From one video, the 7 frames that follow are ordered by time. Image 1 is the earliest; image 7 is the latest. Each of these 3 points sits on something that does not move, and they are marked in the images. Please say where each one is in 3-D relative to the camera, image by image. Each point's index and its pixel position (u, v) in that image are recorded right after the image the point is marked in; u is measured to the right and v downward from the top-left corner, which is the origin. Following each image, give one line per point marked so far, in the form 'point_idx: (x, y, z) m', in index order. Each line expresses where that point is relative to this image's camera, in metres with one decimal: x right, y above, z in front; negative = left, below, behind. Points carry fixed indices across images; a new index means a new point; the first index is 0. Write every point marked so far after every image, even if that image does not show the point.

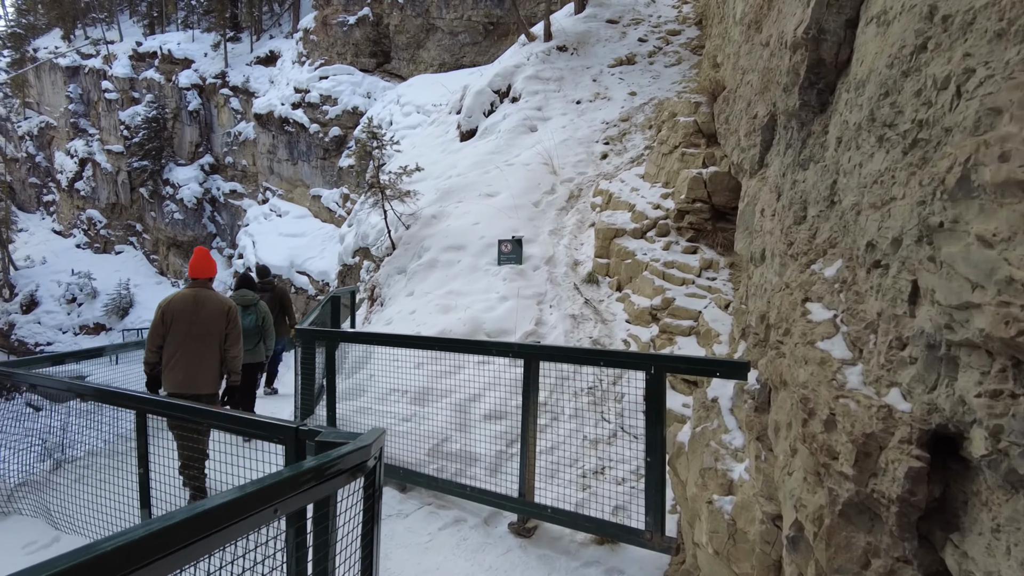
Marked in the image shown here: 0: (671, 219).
0: (+1.4, +0.6, +5.6) m
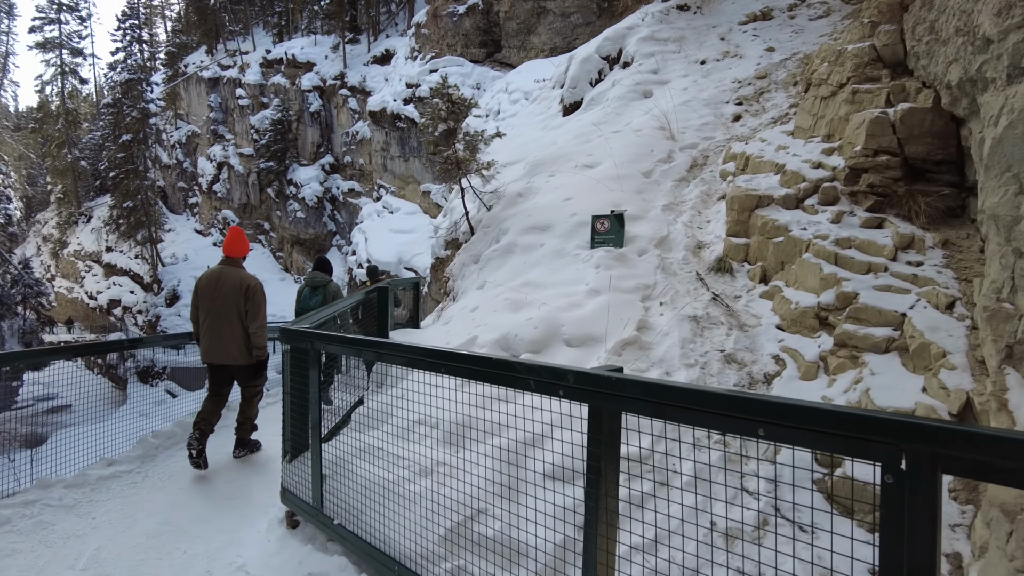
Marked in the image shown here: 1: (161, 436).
0: (+2.0, +0.6, +3.9) m
1: (-2.4, -1.0, +4.4) m
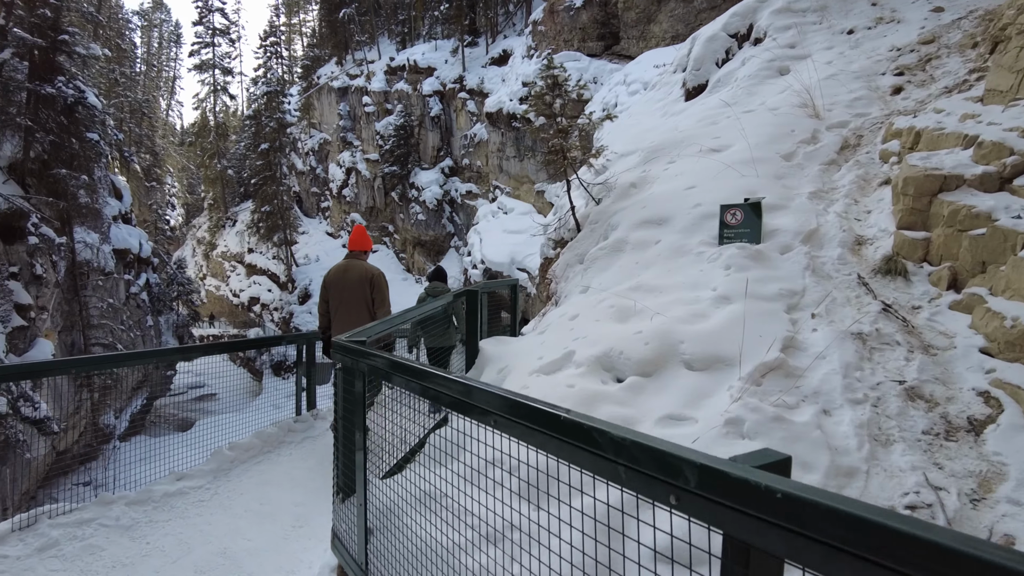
0: (+2.5, +0.6, +2.9) m
1: (-1.8, -1.1, +4.2) m
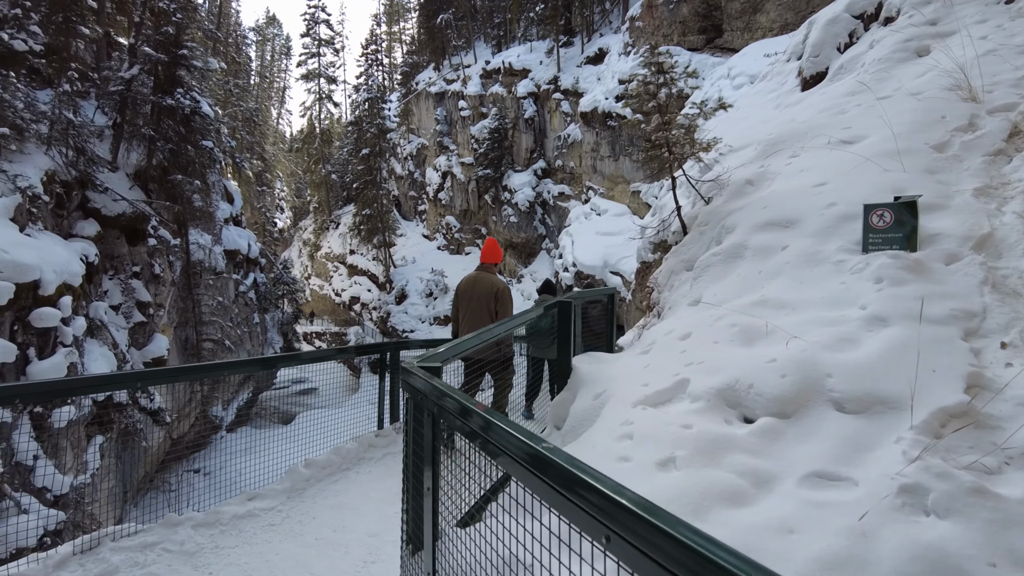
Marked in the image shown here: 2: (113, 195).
0: (+2.8, +0.5, +2.1) m
1: (-1.2, -1.1, +4.0) m
2: (-7.6, +1.8, +12.4) m
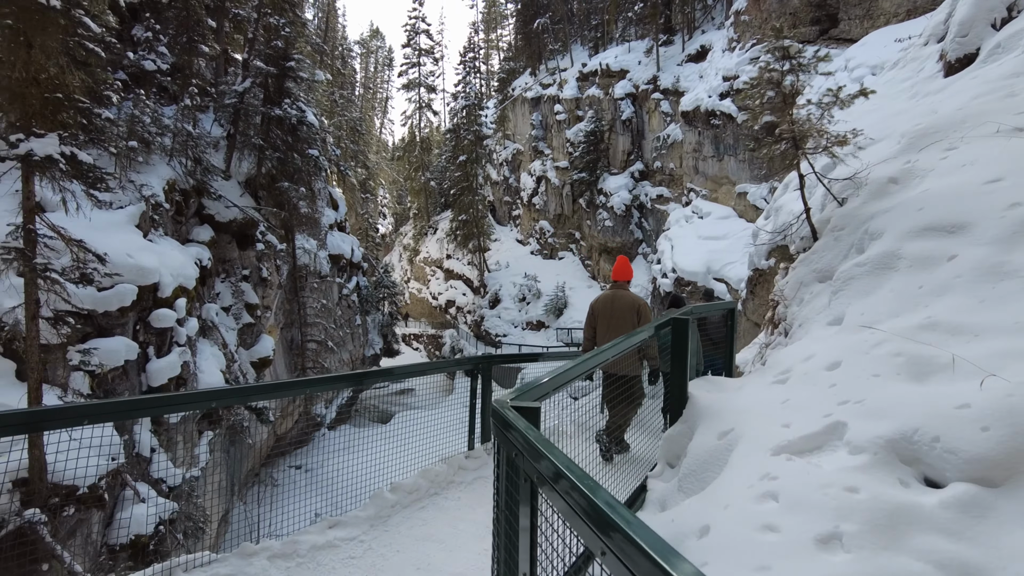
0: (+3.1, +0.4, +1.3) m
1: (-0.6, -1.2, +3.7) m
2: (-5.7, +1.7, +13.0) m
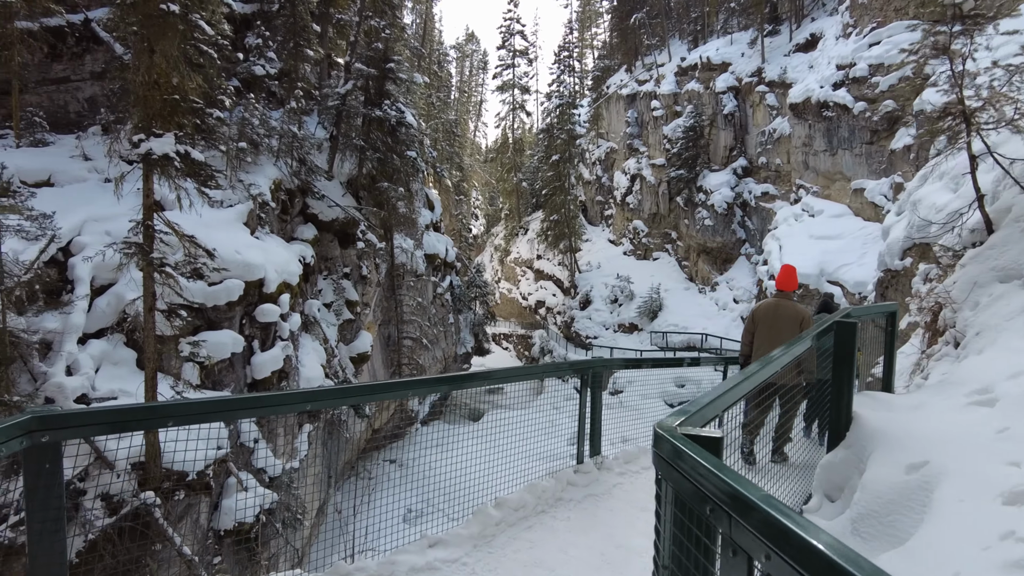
0: (+3.3, +0.4, +0.4) m
1: (0.0, -1.1, +3.4) m
2: (-3.7, +1.8, +13.2) m
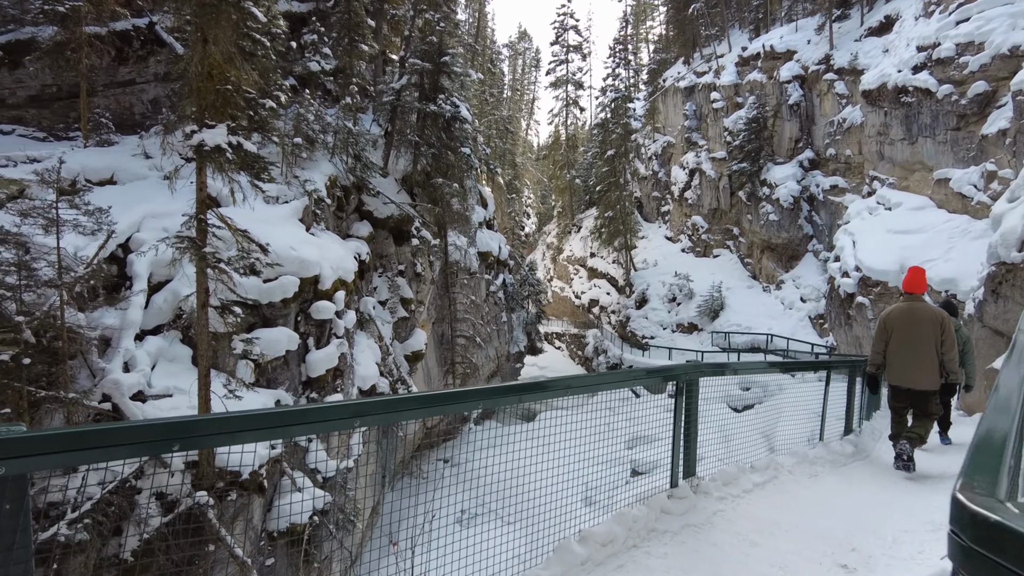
0: (+3.5, +0.5, -0.4) m
1: (+0.3, -1.1, +2.8) m
2: (-2.6, +1.8, +12.9) m
